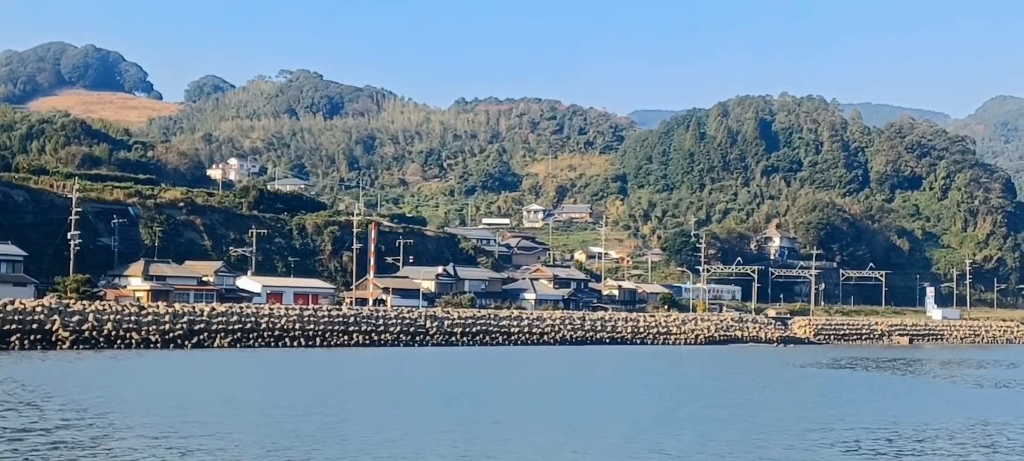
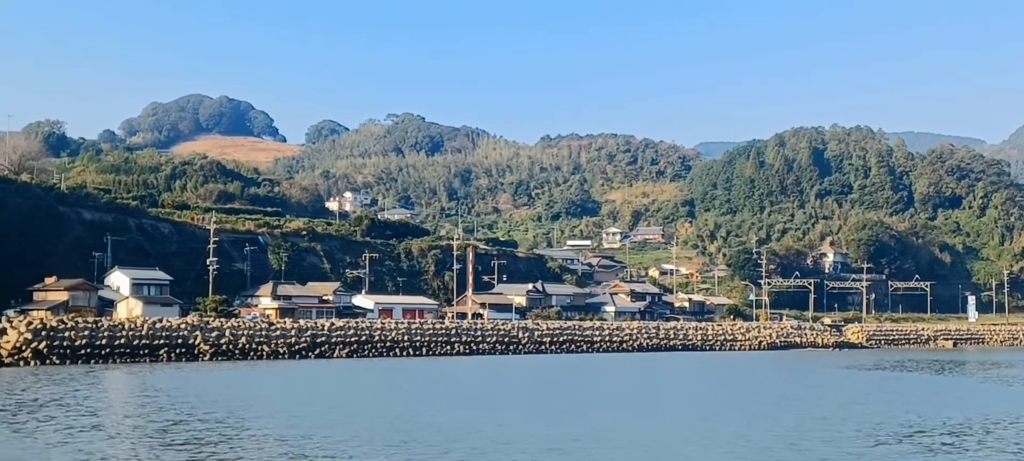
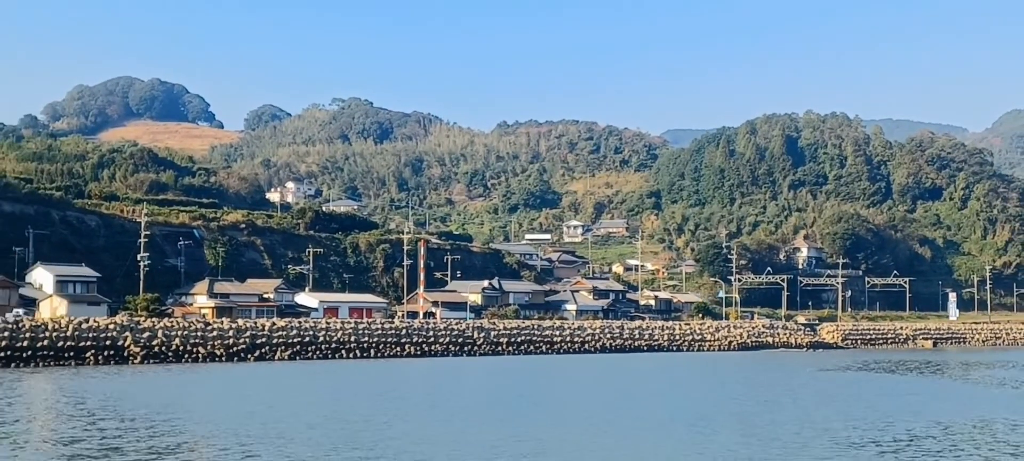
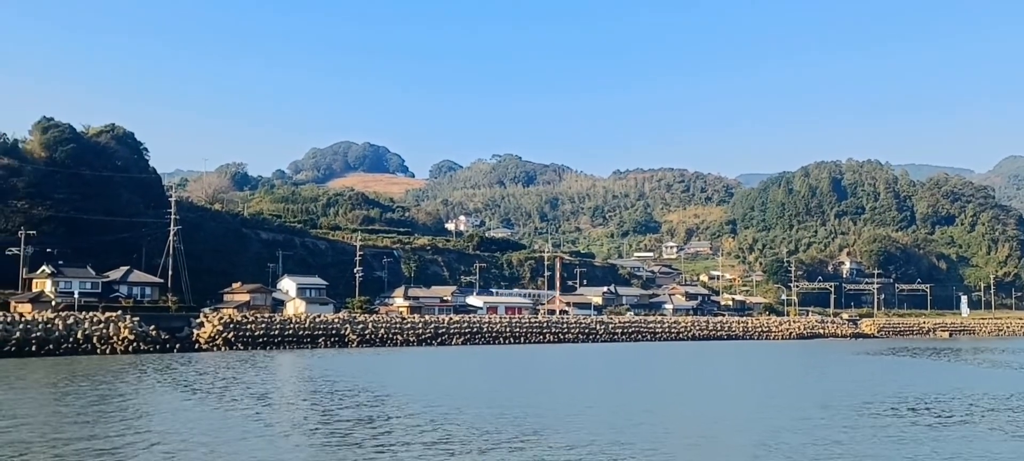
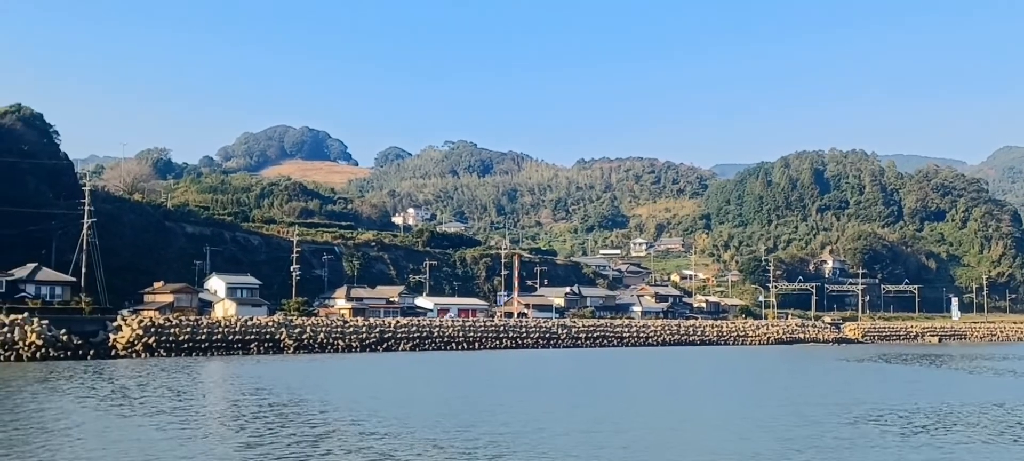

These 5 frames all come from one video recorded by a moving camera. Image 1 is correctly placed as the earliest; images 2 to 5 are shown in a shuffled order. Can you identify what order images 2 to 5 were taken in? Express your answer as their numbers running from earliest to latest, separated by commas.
3, 2, 5, 4
